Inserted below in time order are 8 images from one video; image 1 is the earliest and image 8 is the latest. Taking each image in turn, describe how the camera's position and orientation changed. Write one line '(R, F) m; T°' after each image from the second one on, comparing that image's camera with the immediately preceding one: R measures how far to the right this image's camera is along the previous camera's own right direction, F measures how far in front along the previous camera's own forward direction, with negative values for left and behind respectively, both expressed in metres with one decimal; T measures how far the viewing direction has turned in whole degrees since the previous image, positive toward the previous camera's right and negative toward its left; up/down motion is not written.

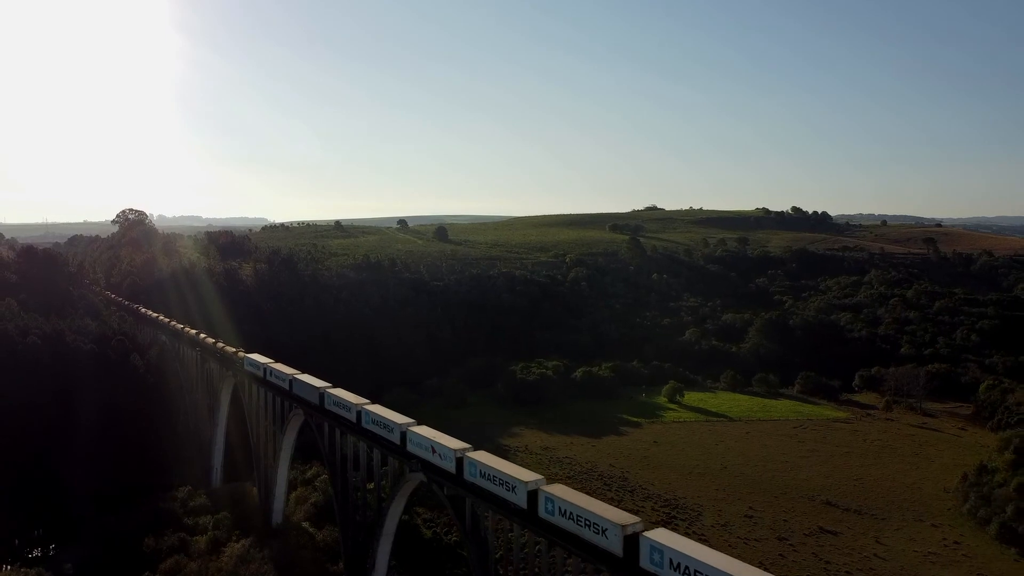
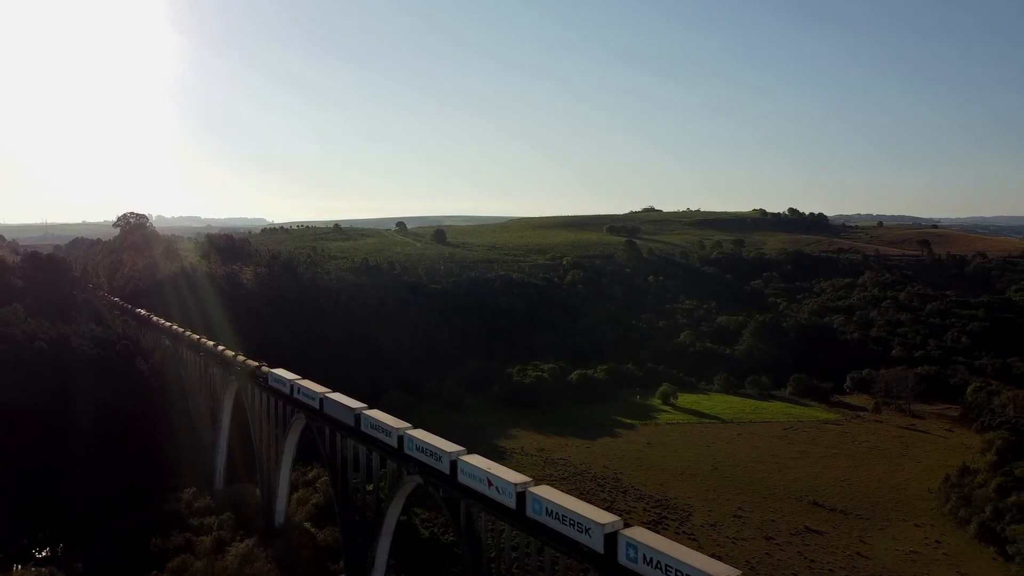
(+0.2, -1.0) m; 0°
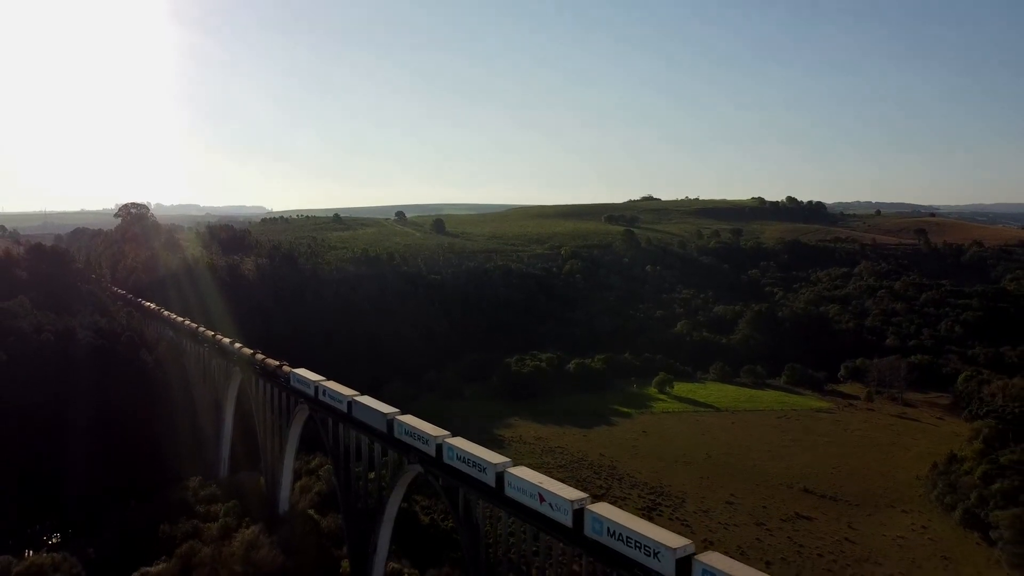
(+0.1, -0.7) m; 0°
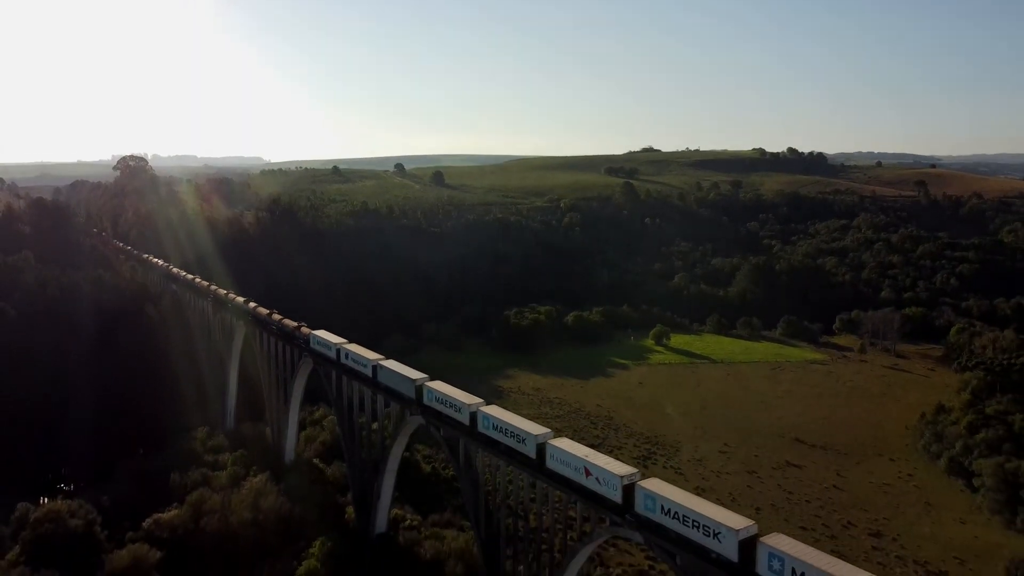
(0.0, -0.5) m; 0°
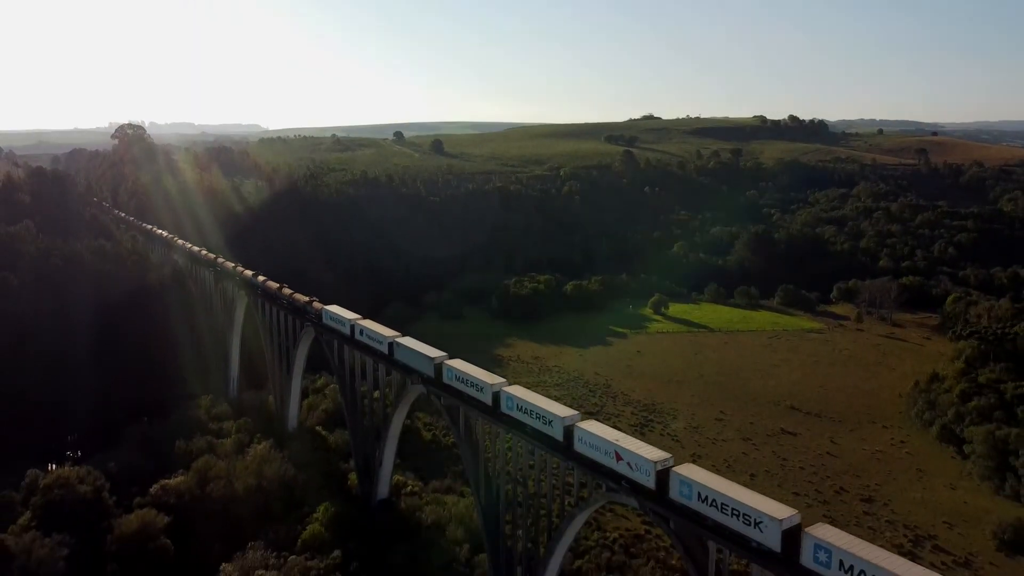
(0.0, -0.3) m; 0°
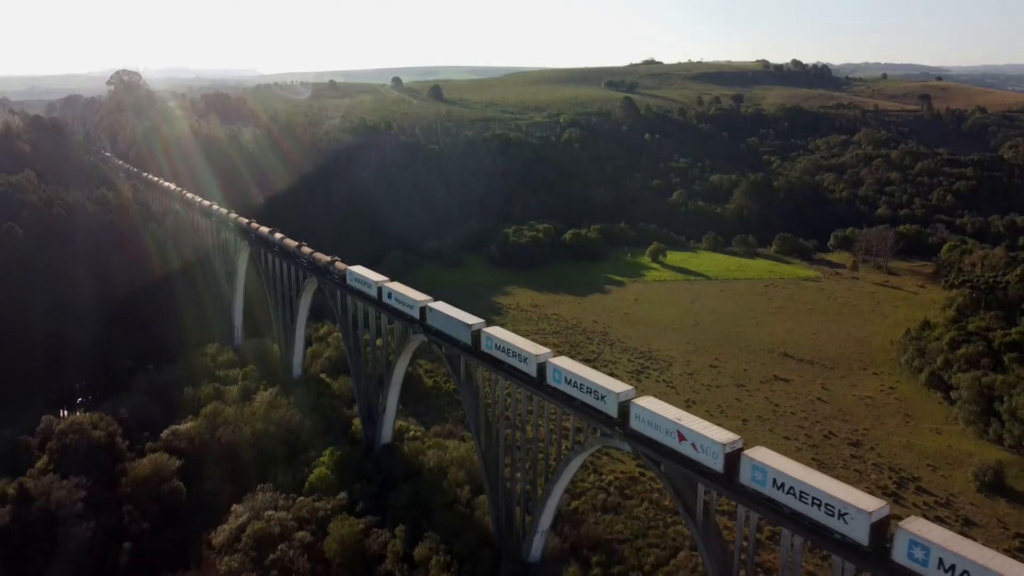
(0.0, -0.5) m; 0°
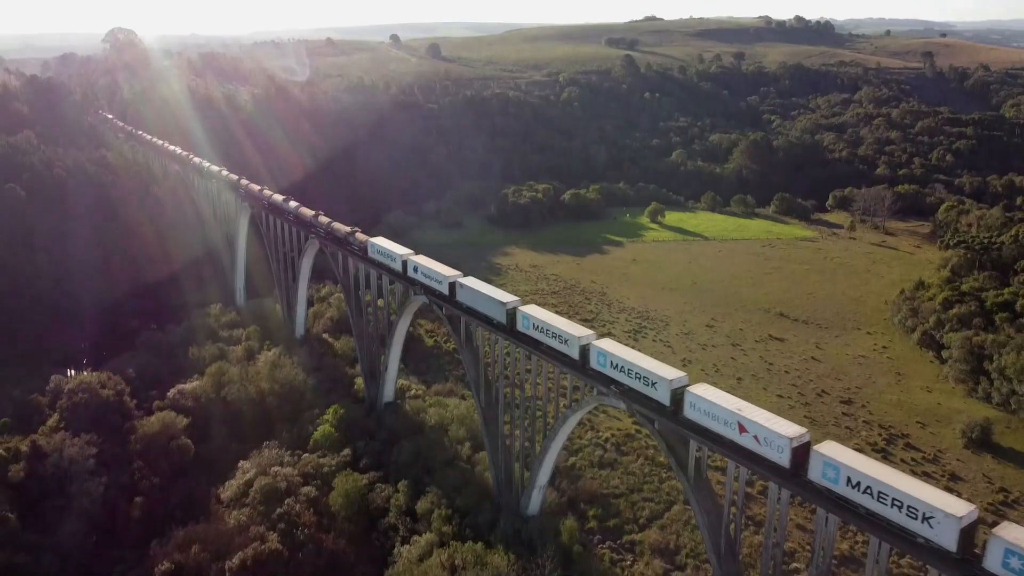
(0.0, -0.4) m; 0°
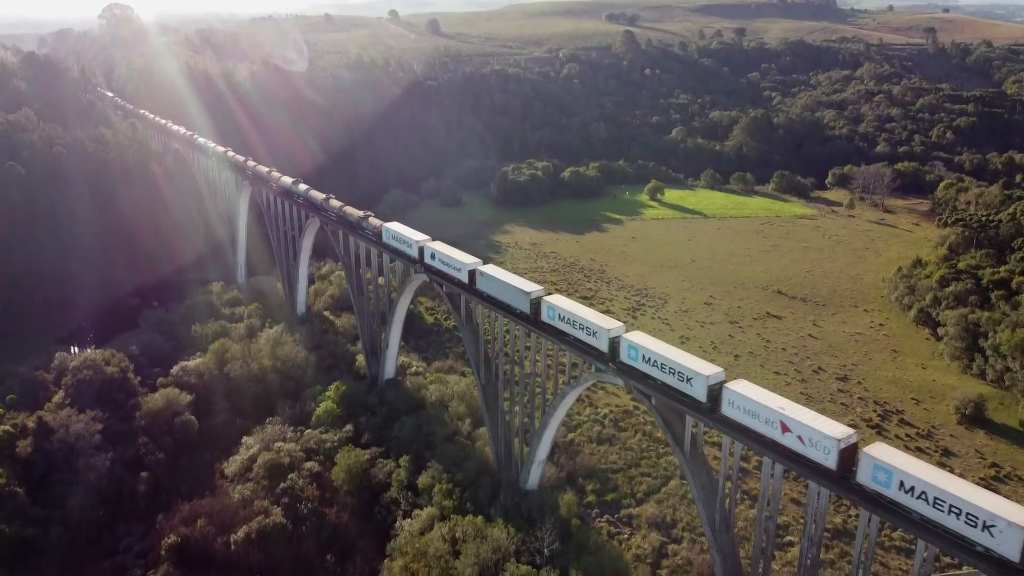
(0.0, -0.2) m; 0°
